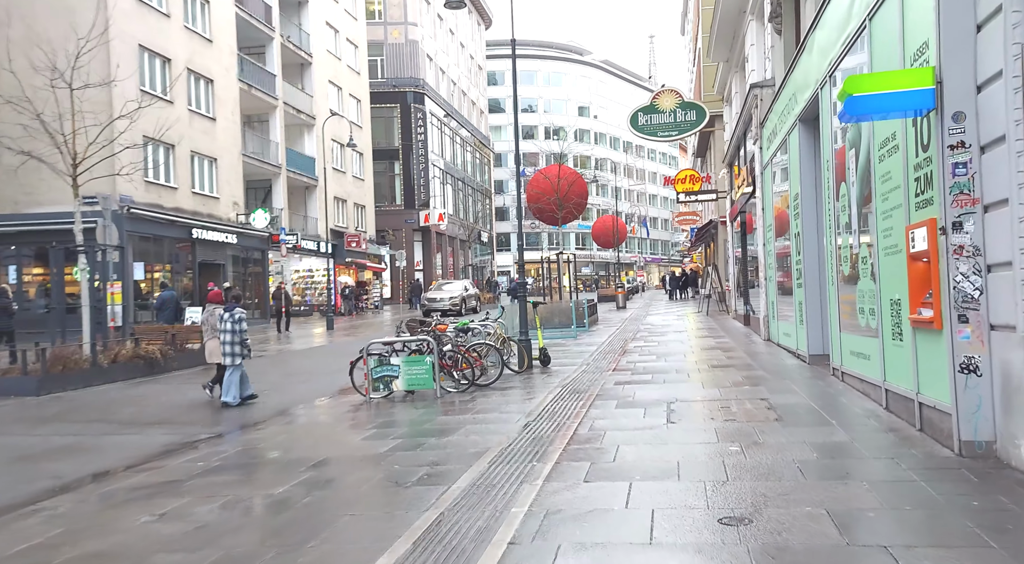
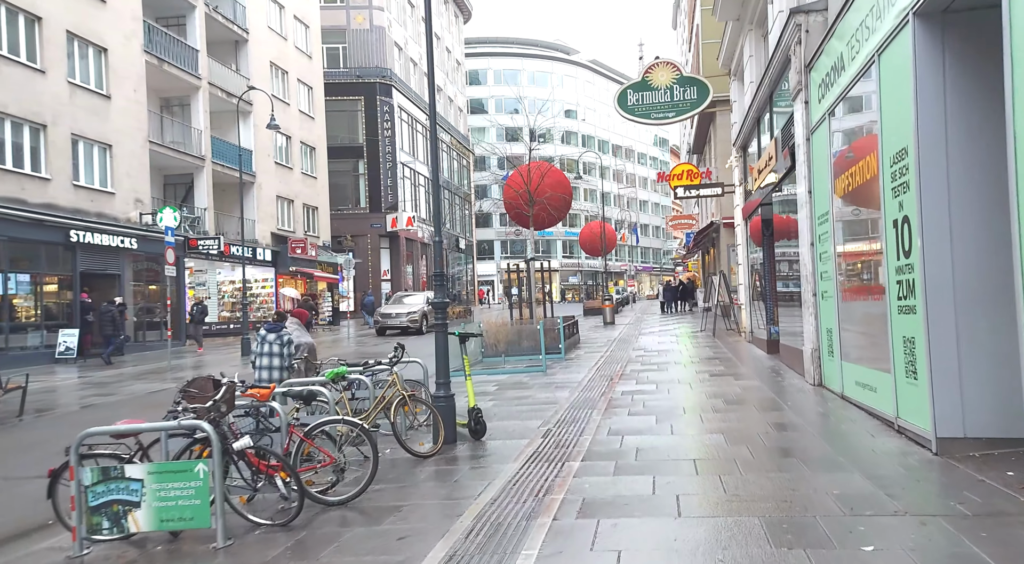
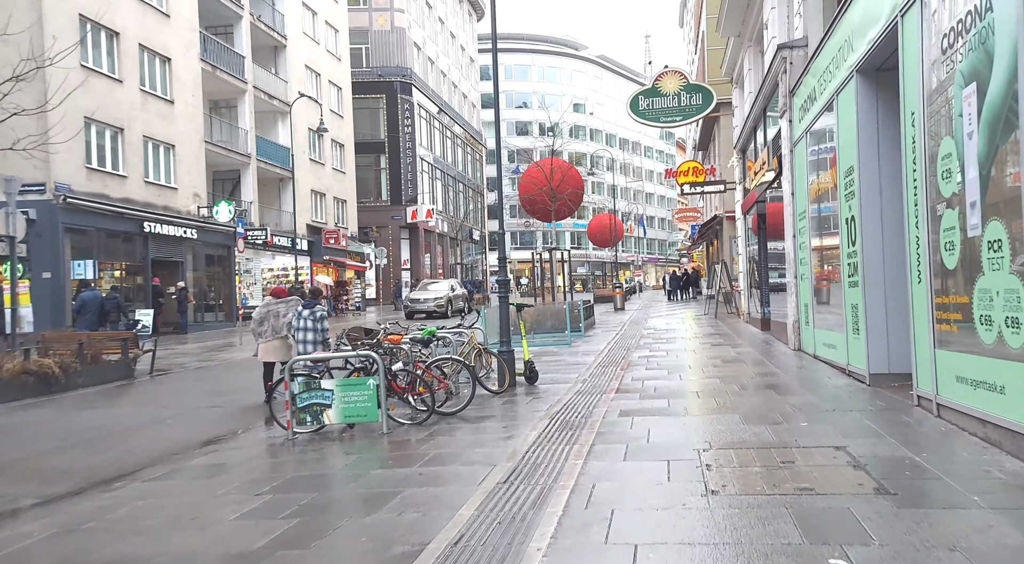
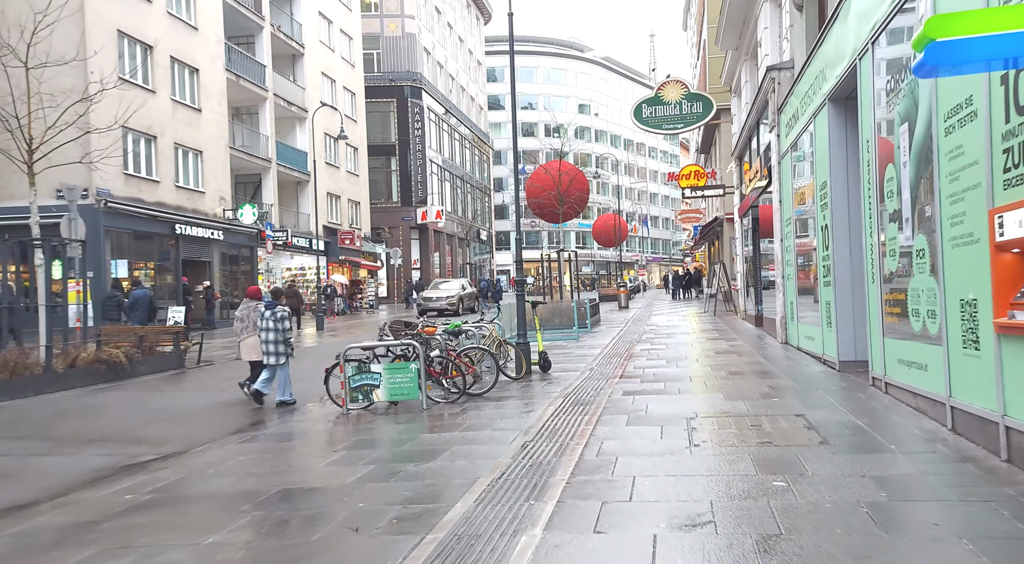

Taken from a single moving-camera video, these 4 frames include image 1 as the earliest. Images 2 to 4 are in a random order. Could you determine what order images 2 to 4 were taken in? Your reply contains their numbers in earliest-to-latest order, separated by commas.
4, 3, 2
